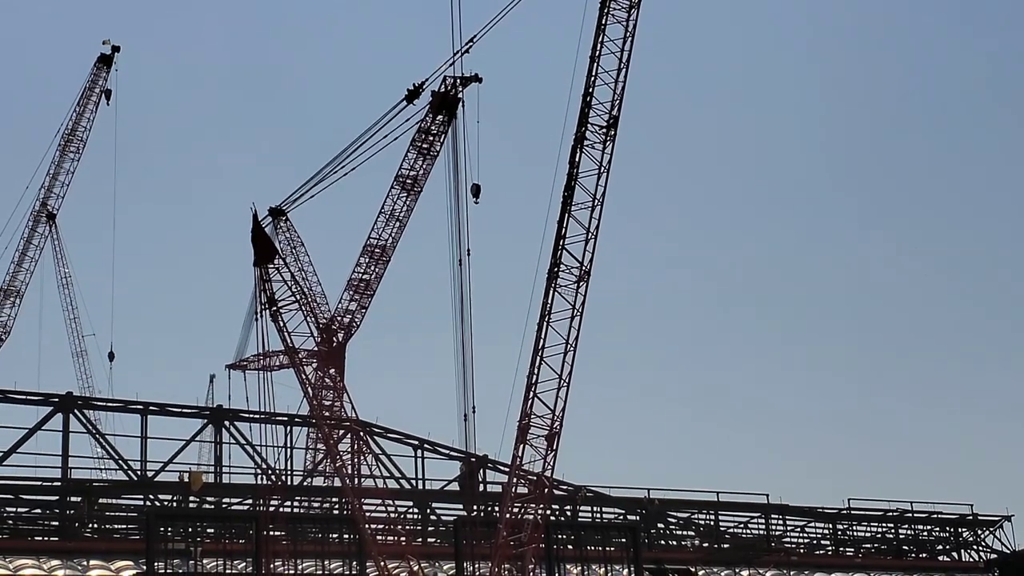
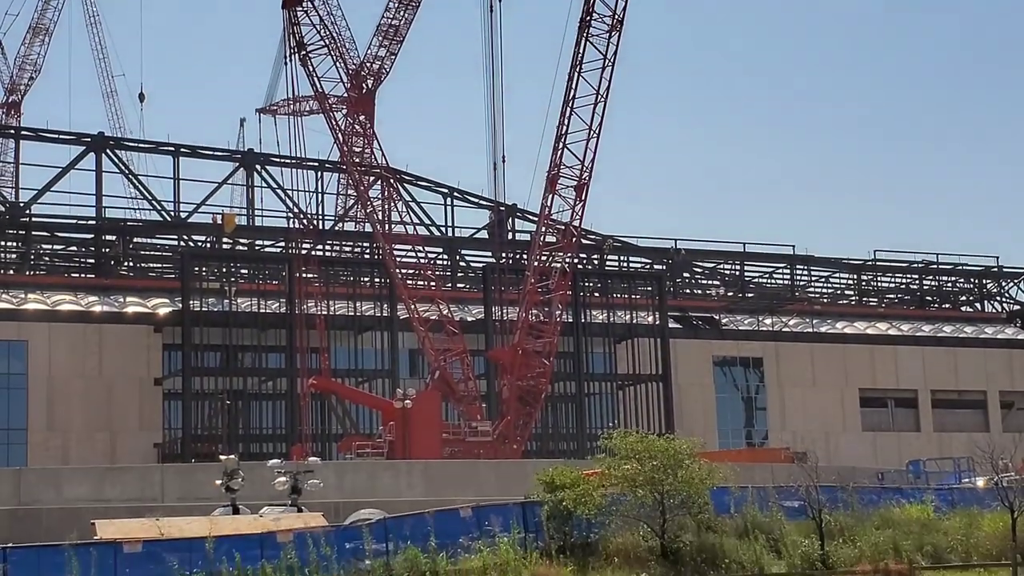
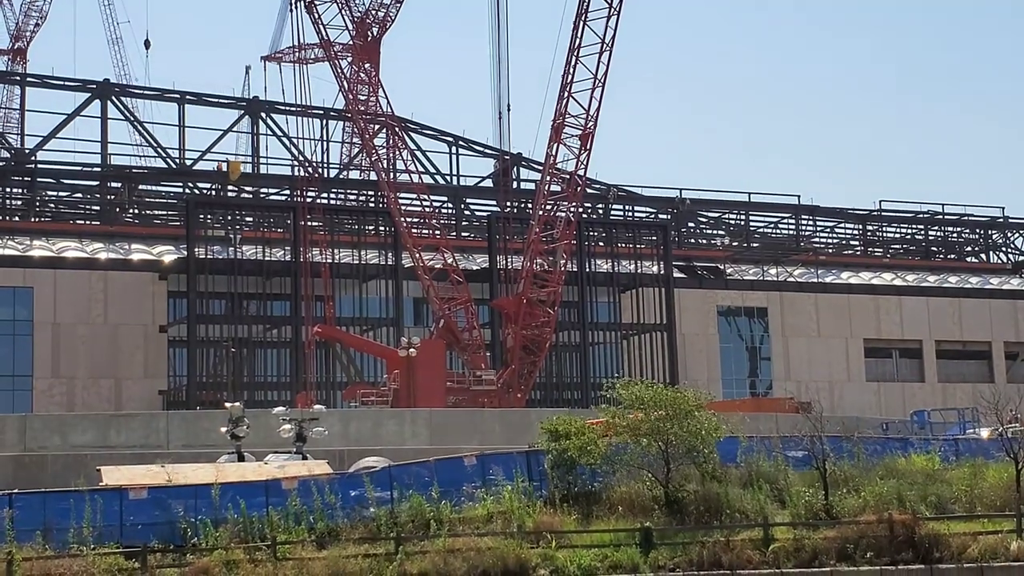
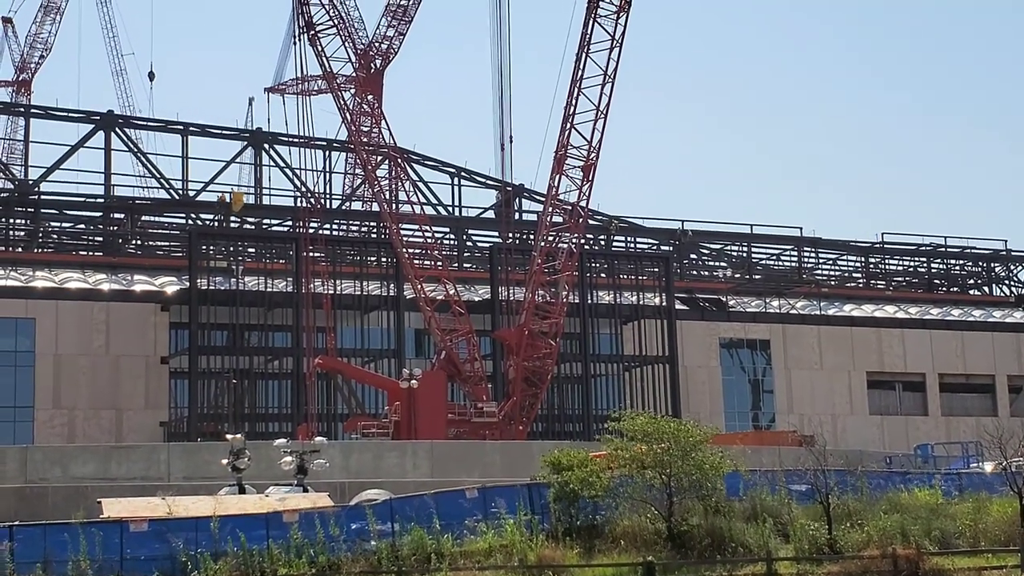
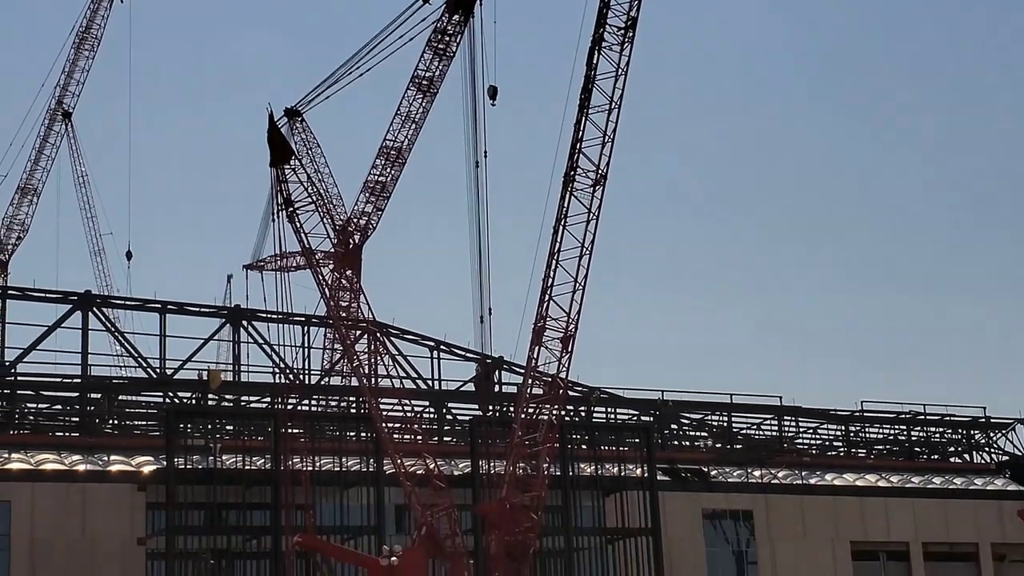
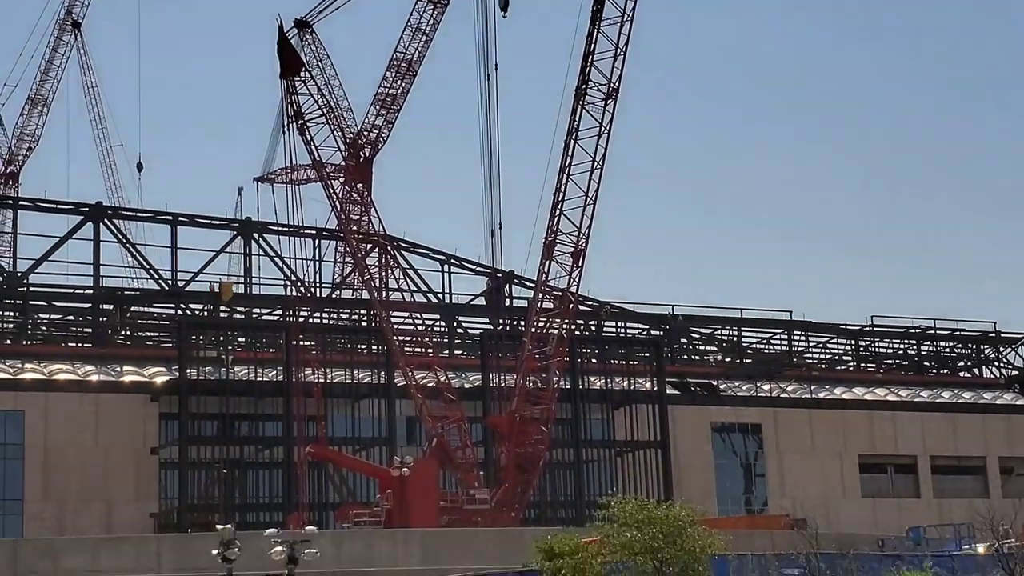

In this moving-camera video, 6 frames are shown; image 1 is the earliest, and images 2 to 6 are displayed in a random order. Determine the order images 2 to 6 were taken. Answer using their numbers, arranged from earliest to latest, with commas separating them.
5, 6, 2, 3, 4
